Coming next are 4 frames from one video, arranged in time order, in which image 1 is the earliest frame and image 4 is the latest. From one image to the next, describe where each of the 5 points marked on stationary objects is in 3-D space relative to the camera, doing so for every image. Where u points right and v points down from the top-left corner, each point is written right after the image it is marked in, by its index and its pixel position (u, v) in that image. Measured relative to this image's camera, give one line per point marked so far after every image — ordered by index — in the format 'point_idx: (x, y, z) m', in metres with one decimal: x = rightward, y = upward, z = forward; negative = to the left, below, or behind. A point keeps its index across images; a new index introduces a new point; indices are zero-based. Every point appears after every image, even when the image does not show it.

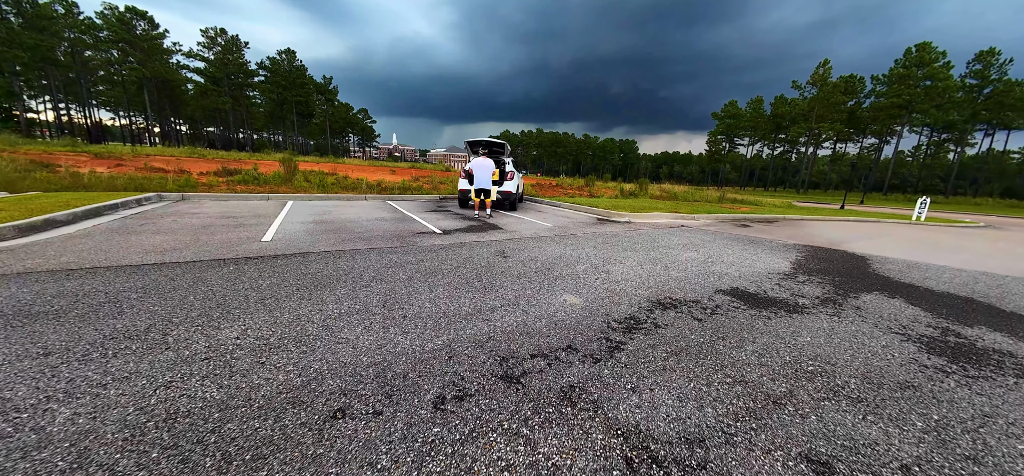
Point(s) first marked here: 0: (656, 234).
0: (+3.1, +0.1, +7.4) m
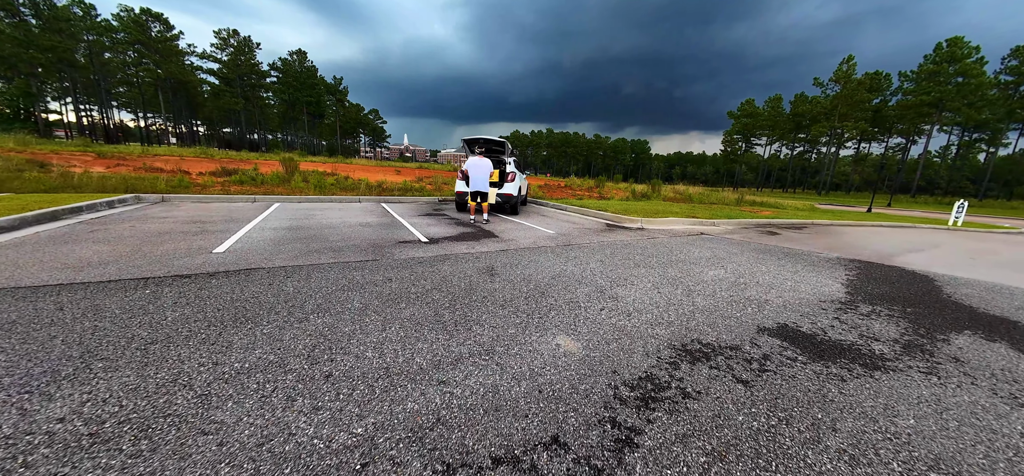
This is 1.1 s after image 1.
0: (+3.0, -0.1, +6.5) m
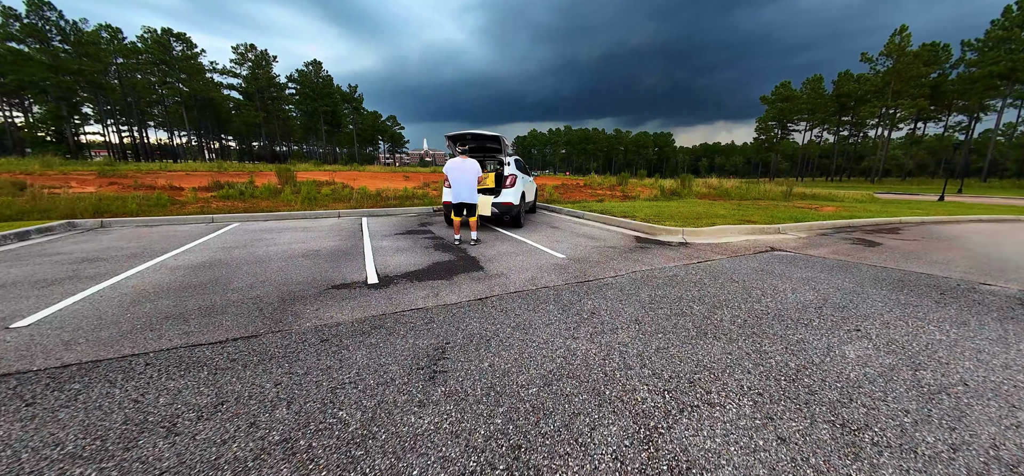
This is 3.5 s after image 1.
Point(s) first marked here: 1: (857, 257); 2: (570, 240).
0: (+2.9, -0.4, +4.3) m
1: (+5.4, -0.3, +5.4) m
2: (+1.1, 0.0, +6.4) m
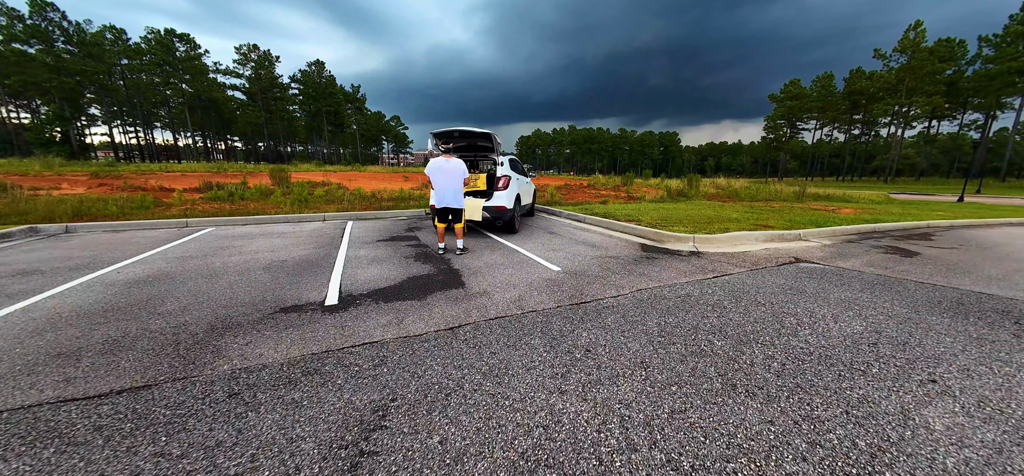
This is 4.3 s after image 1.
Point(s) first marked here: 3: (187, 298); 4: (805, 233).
0: (+2.7, -0.6, +3.7) m
1: (+5.2, -0.4, +4.8) m
2: (+0.9, -0.2, +5.8) m
3: (-3.3, -0.6, +3.6) m
4: (+5.7, +0.1, +6.9) m
